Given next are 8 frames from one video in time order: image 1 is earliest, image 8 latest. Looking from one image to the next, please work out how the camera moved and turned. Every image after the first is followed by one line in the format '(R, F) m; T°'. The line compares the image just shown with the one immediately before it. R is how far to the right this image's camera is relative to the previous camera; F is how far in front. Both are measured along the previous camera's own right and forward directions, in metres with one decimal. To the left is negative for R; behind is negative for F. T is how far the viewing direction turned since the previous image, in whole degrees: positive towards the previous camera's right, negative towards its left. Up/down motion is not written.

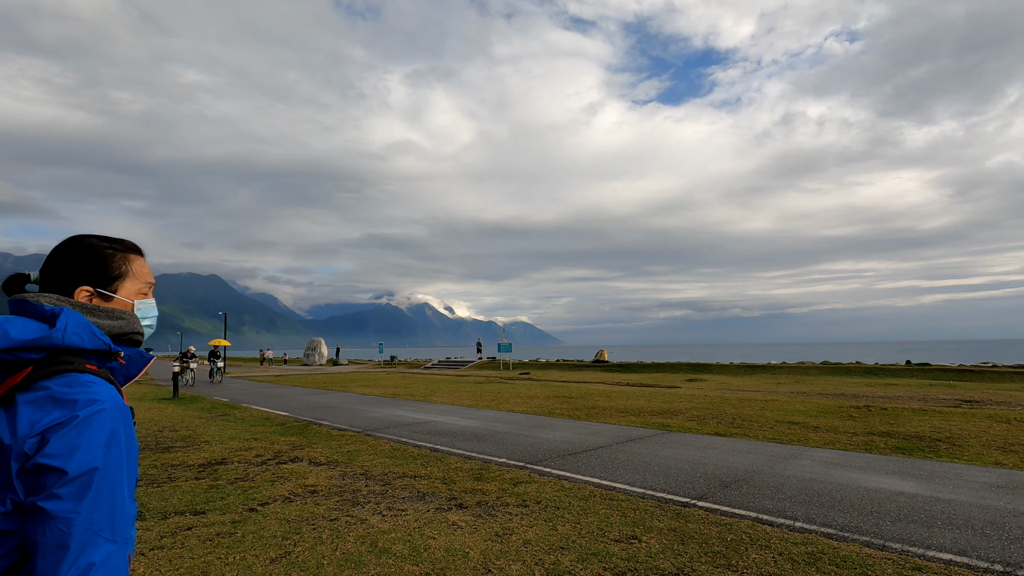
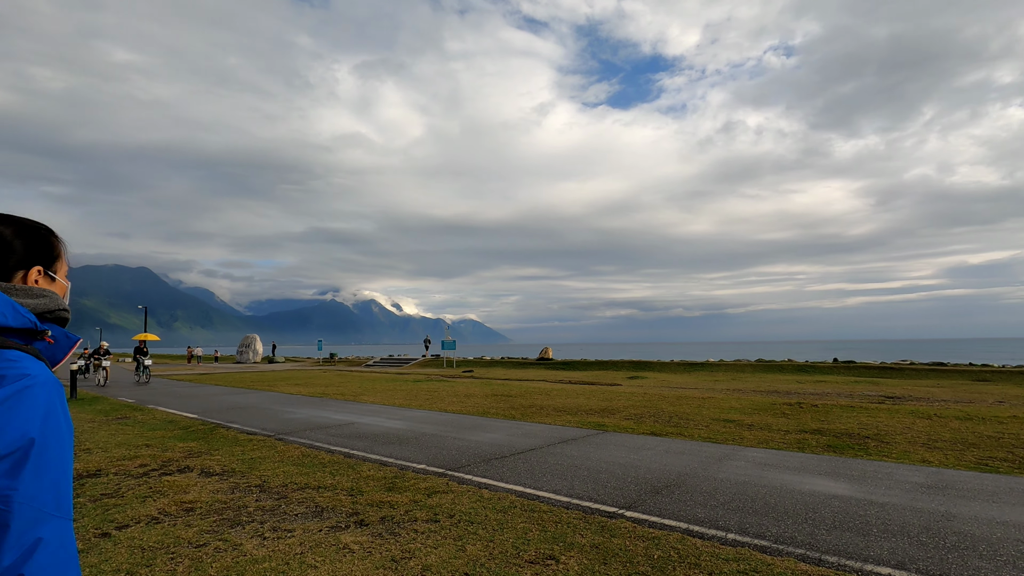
(+0.4, +0.8) m; +6°
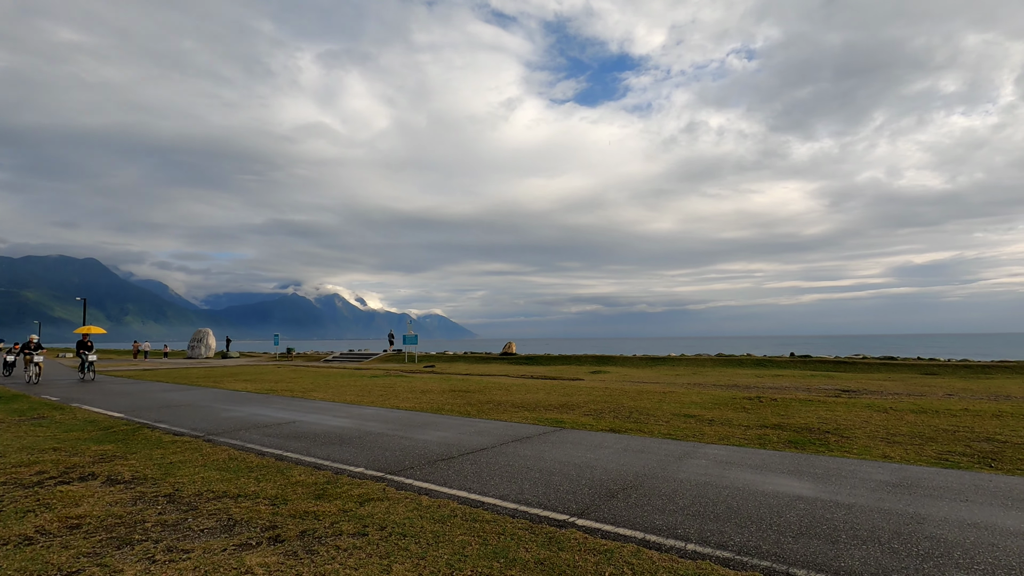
(+0.3, +0.7) m; +4°
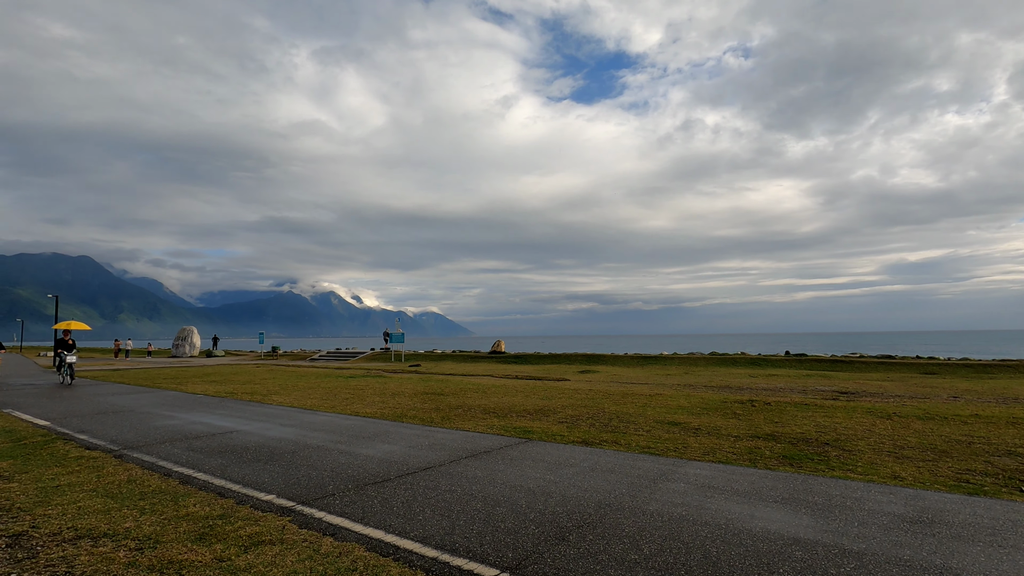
(+0.7, +1.3) m; 0°
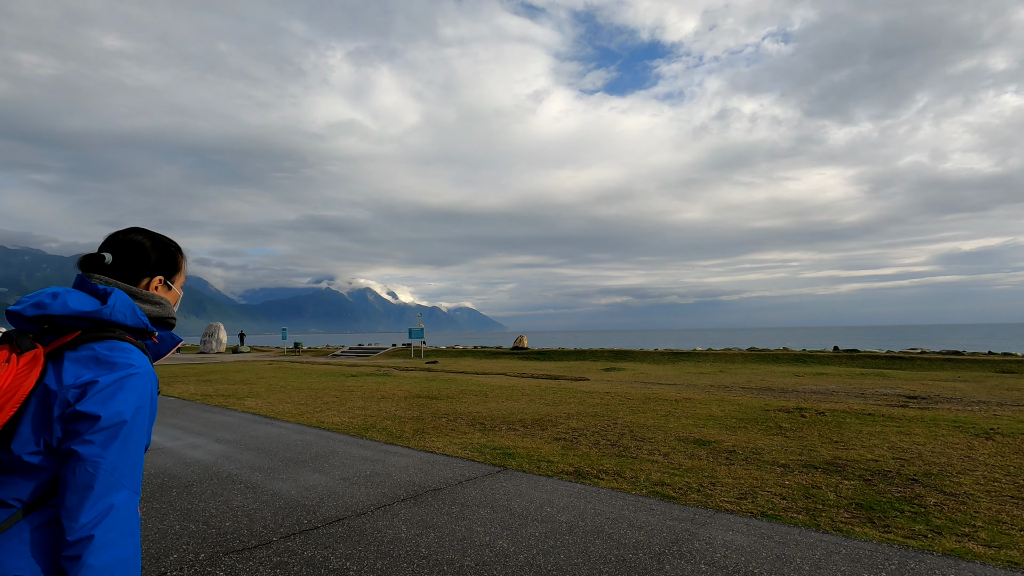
(+0.9, +2.5) m; -4°
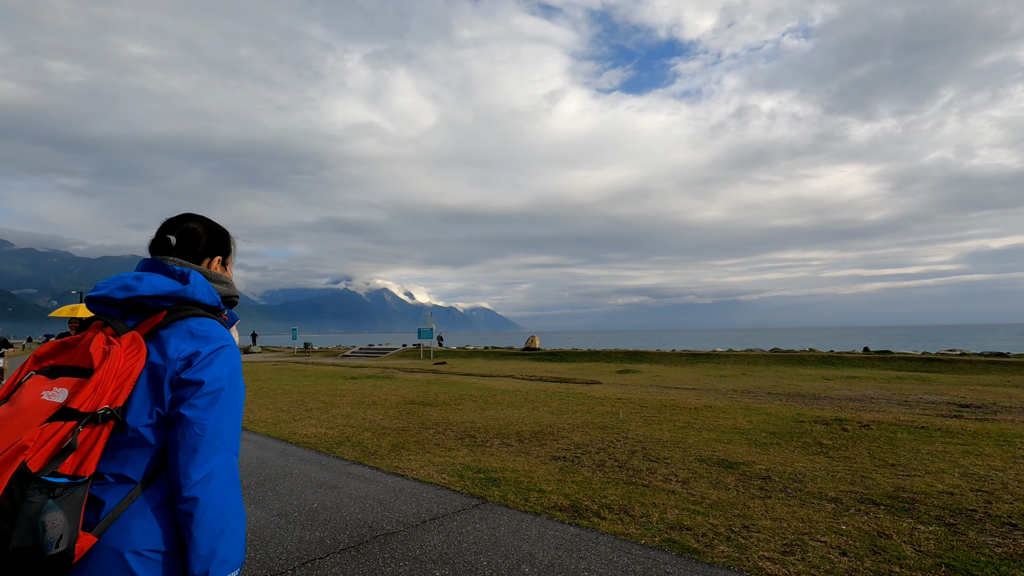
(+0.4, +1.5) m; -2°
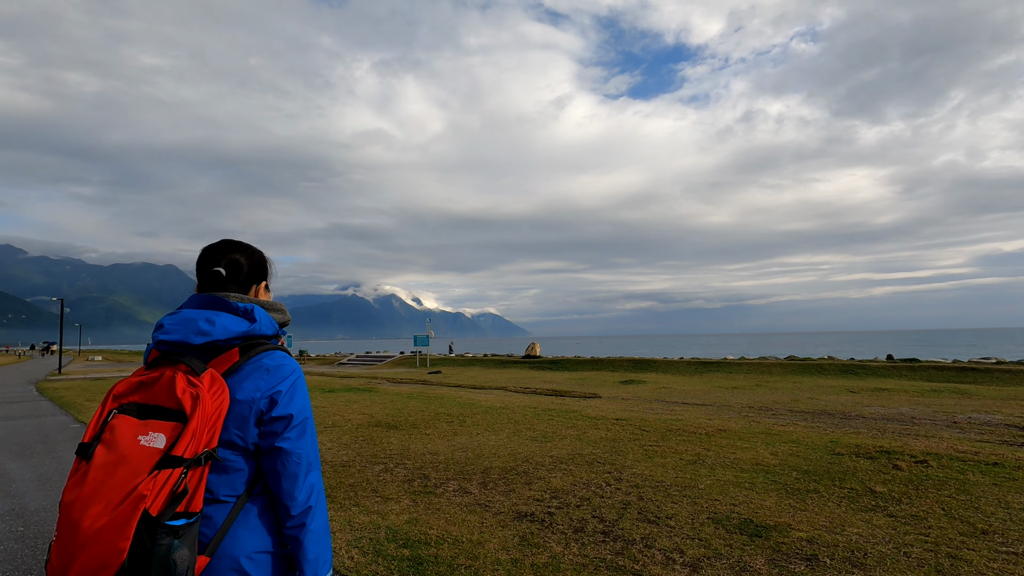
(+0.7, +2.1) m; -1°
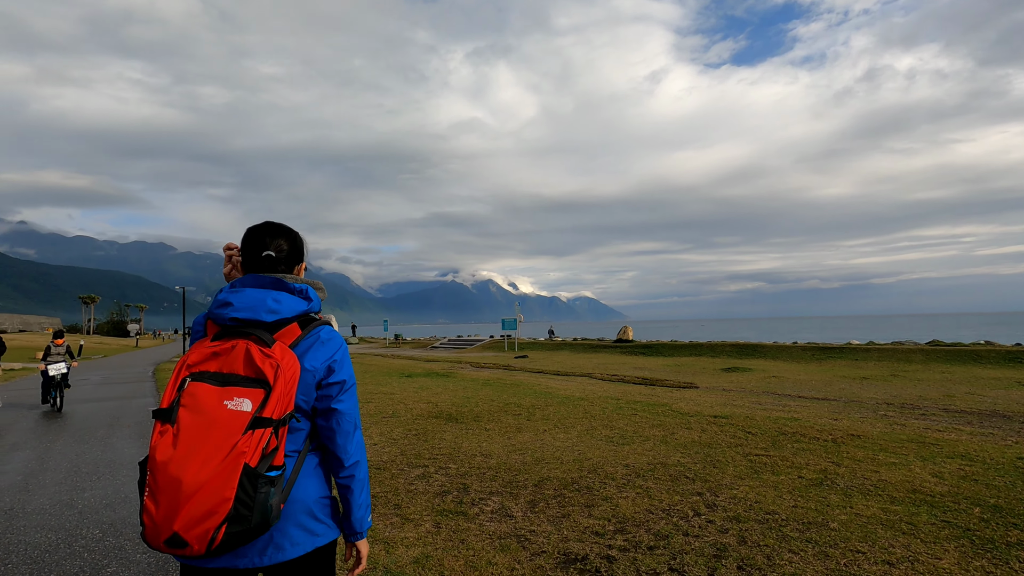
(+0.5, +1.8) m; -10°
